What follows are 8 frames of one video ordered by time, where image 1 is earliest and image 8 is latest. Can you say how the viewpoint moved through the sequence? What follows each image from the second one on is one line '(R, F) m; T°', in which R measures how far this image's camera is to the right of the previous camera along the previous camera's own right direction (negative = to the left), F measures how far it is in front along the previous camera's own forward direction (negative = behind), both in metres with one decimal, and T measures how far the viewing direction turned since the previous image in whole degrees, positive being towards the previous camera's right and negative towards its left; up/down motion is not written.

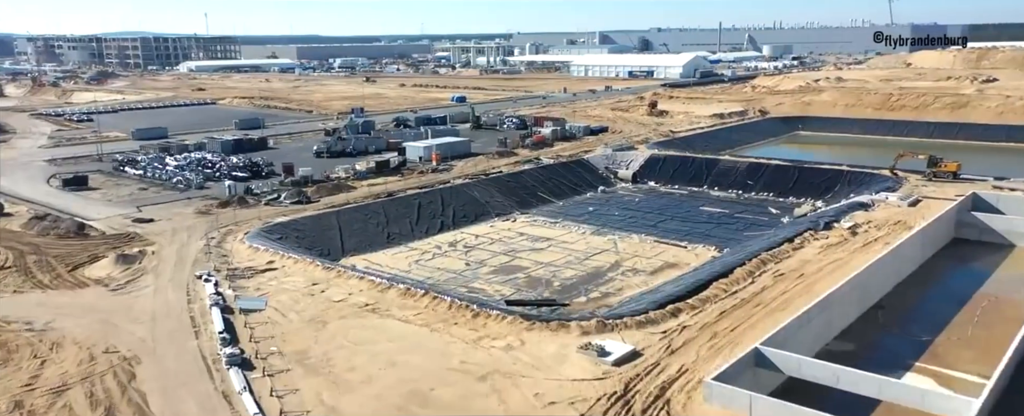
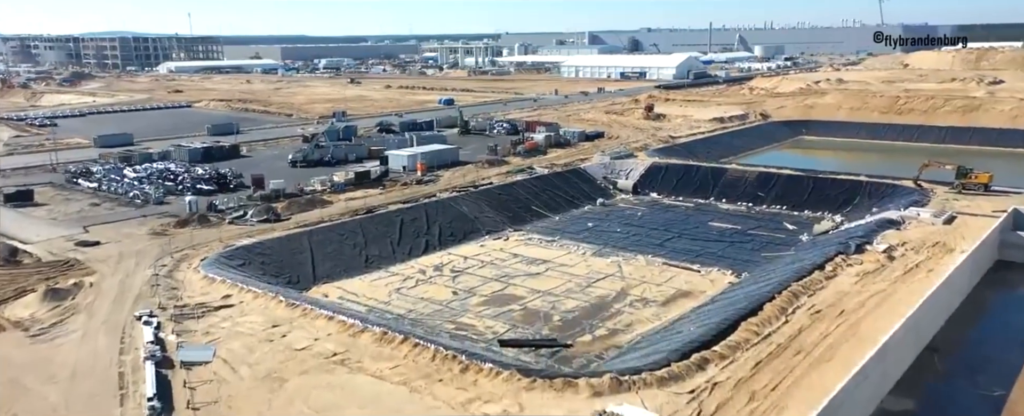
(-0.1, +2.0) m; +1°
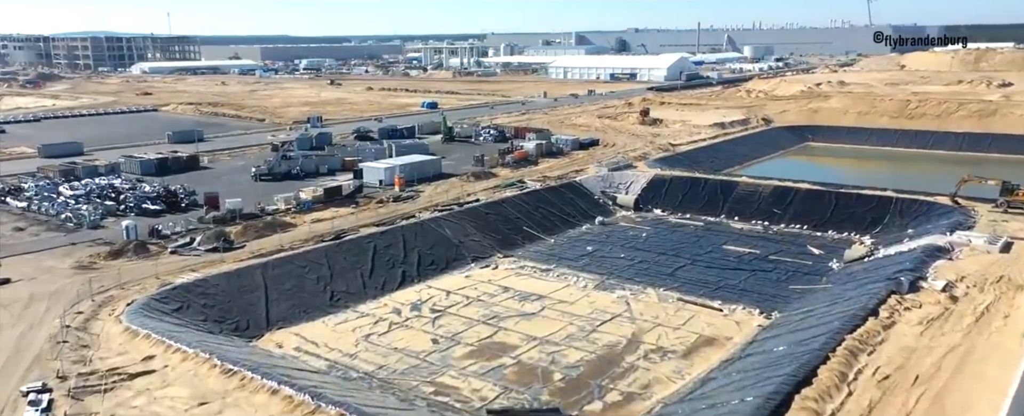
(-0.1, +2.6) m; +1°
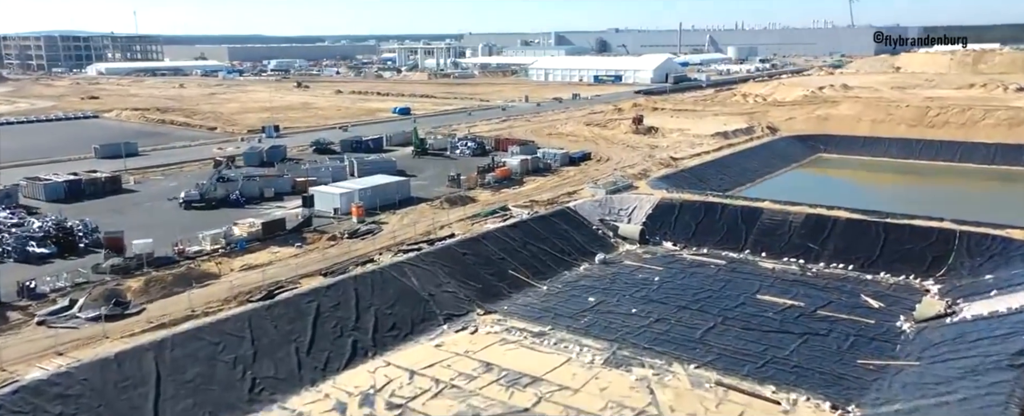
(-0.1, +3.9) m; +2°
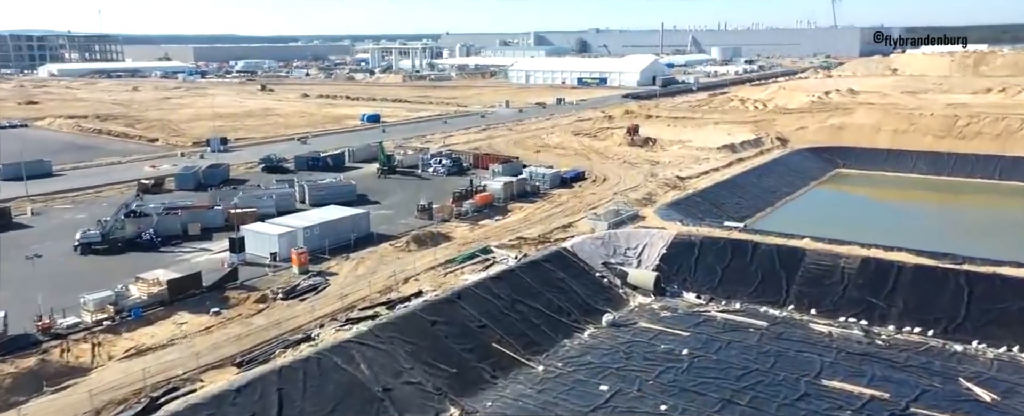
(-0.1, +3.9) m; +2°
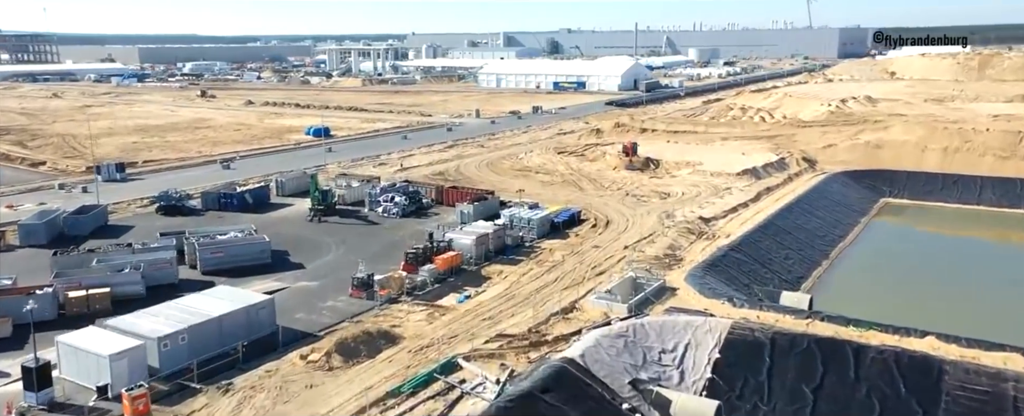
(-0.1, +5.8) m; +2°
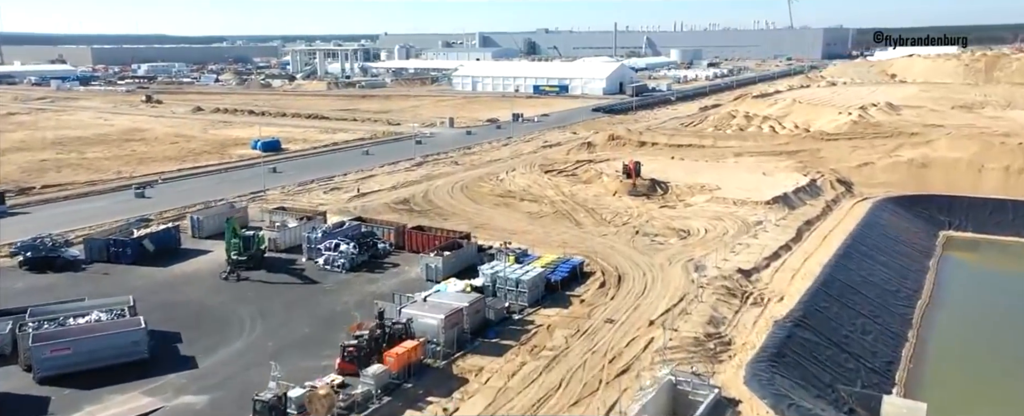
(-0.1, +4.5) m; +2°
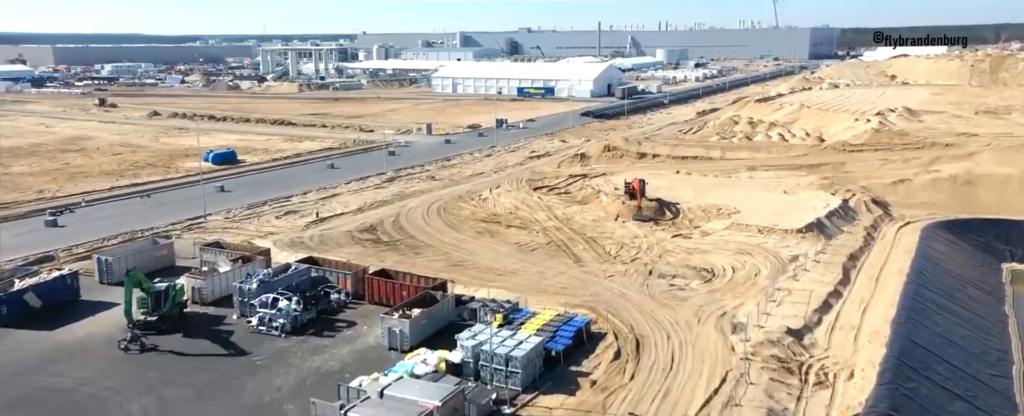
(-0.1, +3.2) m; +1°
